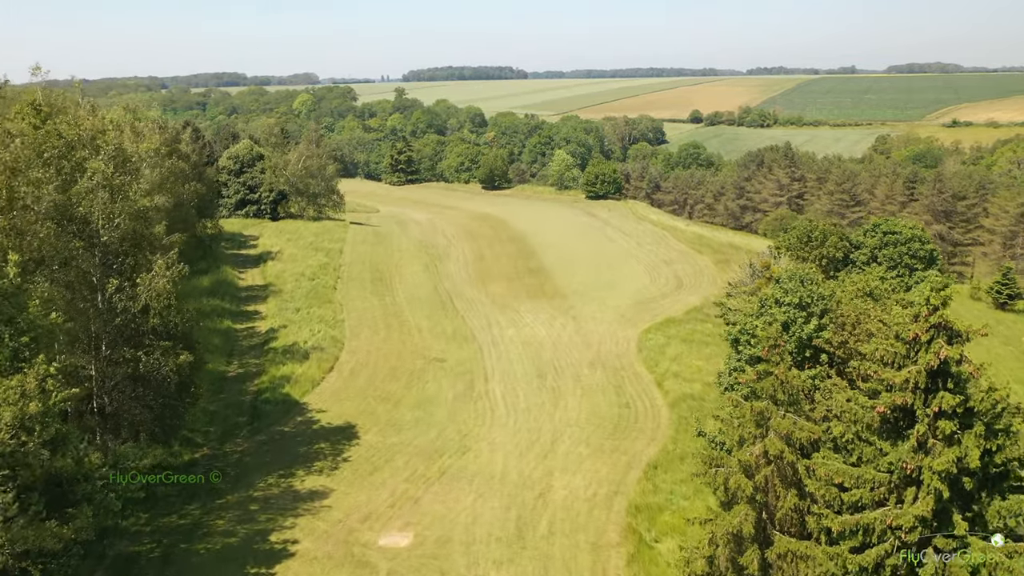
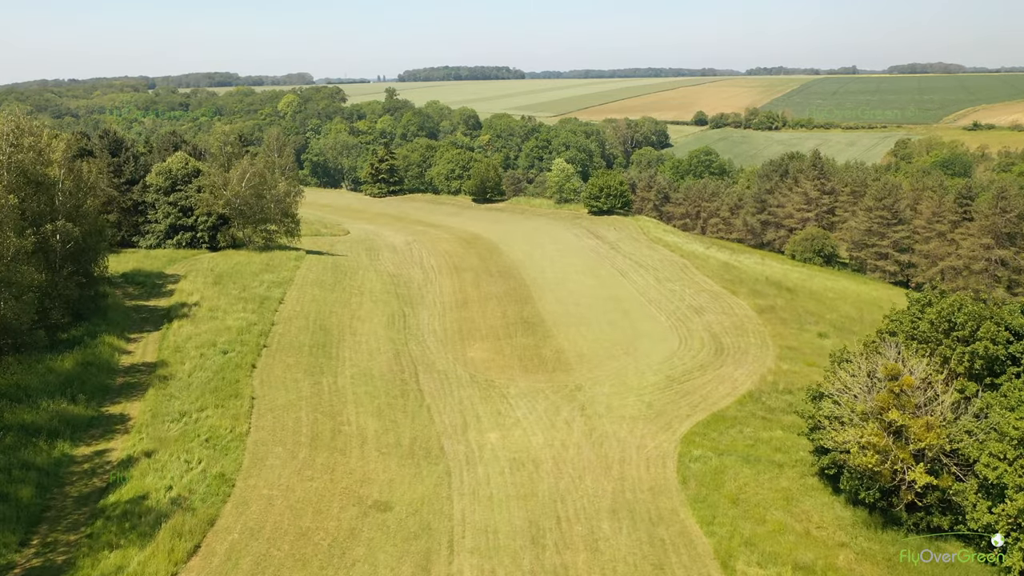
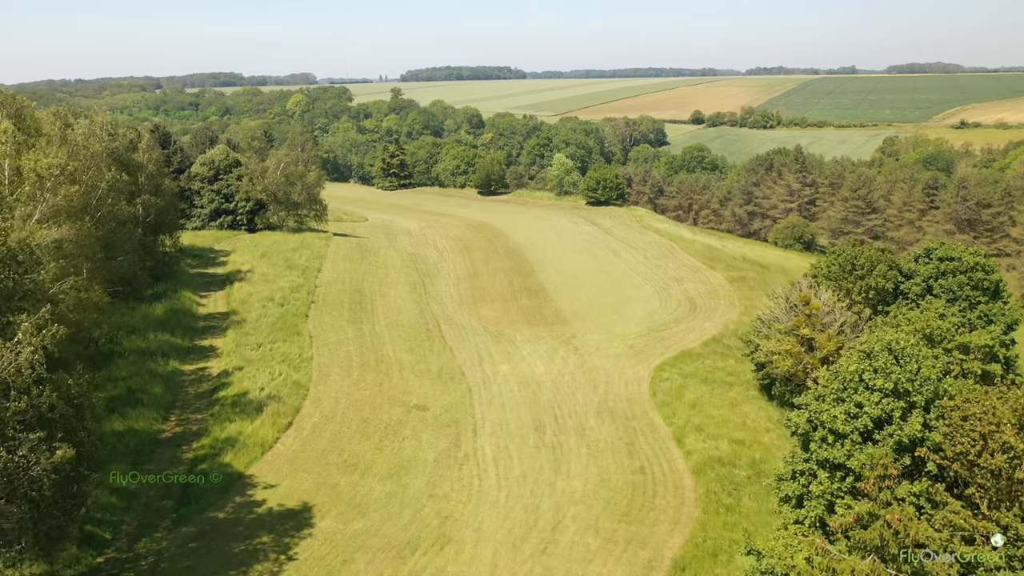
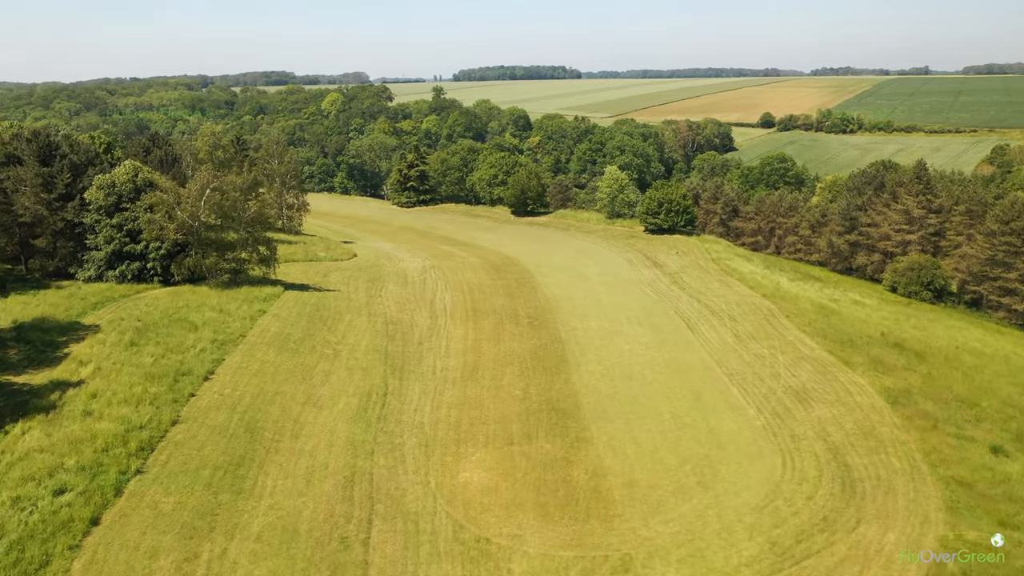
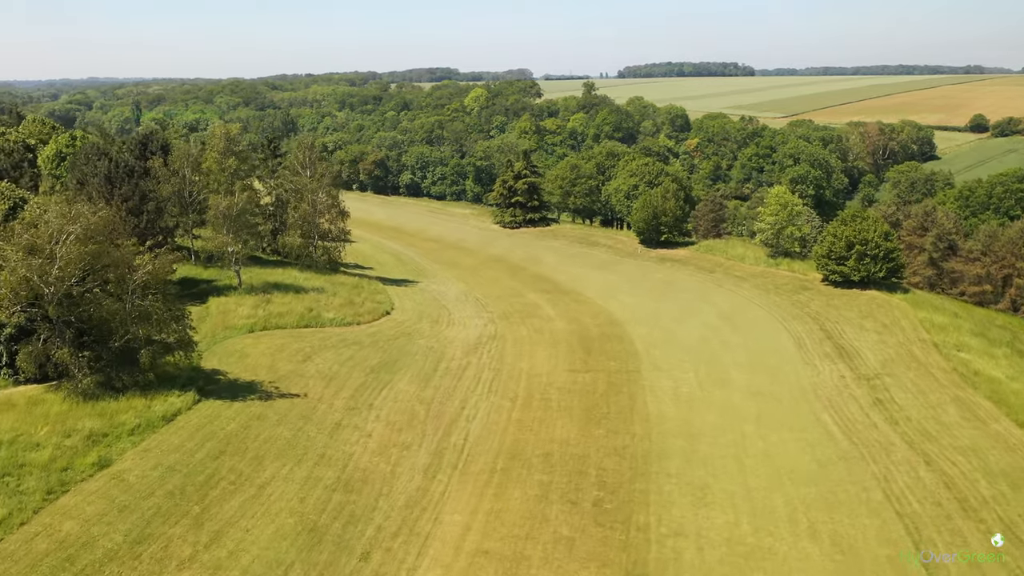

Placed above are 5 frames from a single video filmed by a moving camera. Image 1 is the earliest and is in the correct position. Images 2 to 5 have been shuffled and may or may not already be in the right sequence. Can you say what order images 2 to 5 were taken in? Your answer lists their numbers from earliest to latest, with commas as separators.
3, 2, 4, 5
